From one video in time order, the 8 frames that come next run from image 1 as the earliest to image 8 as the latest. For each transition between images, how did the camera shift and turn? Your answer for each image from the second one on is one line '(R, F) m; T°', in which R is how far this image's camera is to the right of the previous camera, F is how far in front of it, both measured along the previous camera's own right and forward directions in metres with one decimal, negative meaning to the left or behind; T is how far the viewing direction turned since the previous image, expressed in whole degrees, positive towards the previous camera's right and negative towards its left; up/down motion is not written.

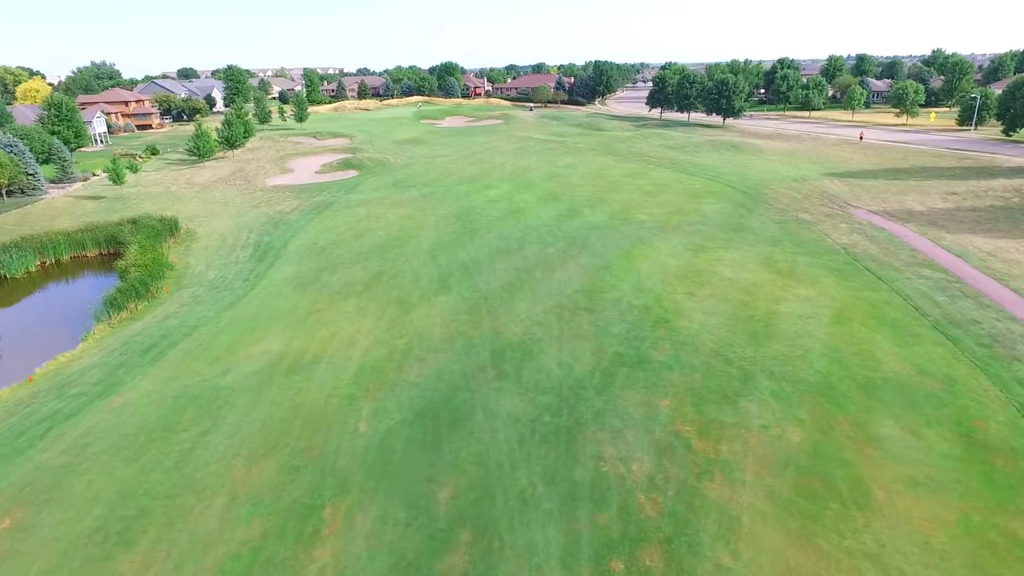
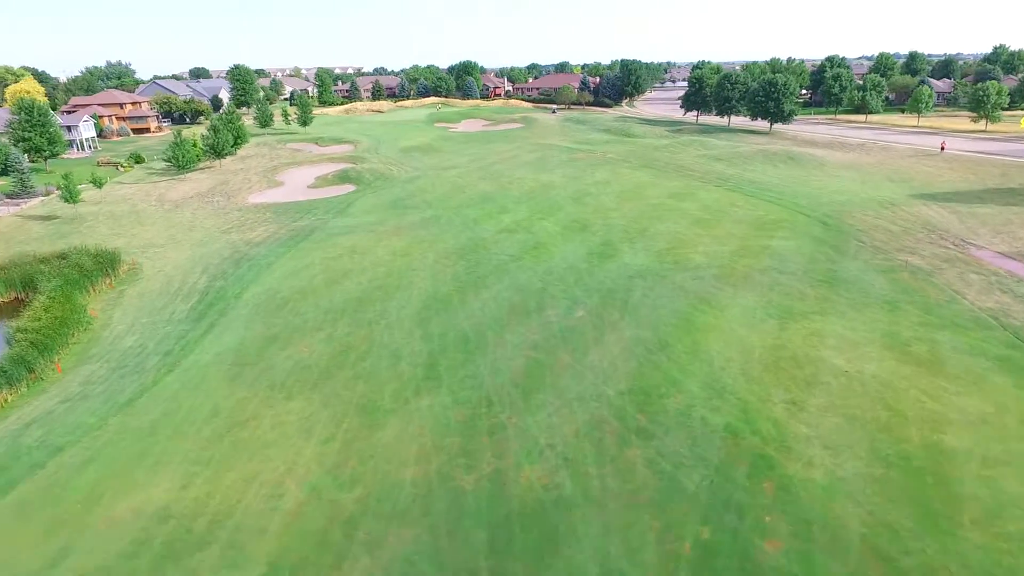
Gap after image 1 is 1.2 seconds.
(+0.1, +7.8) m; -2°
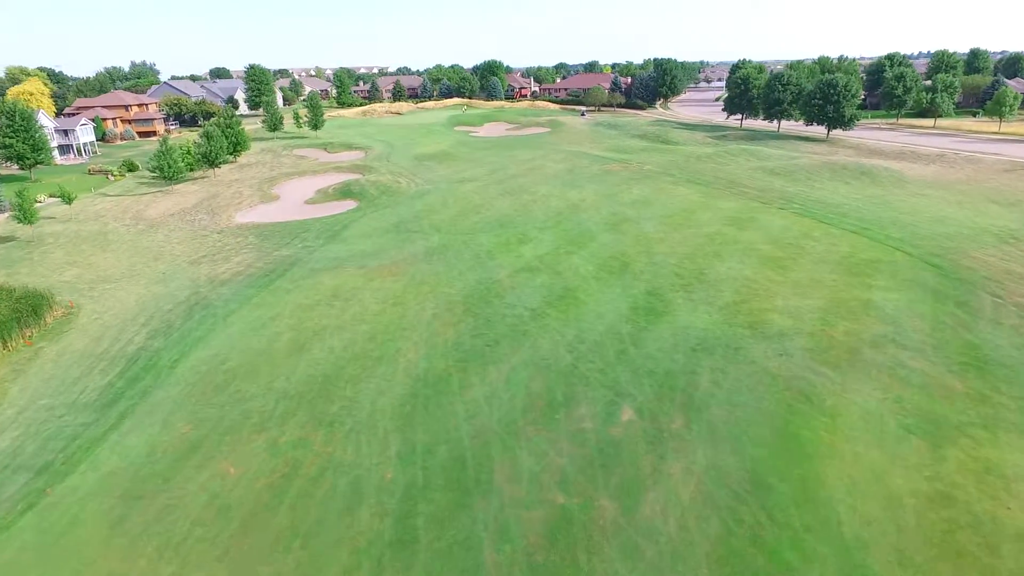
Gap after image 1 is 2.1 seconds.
(+0.1, +6.5) m; -2°
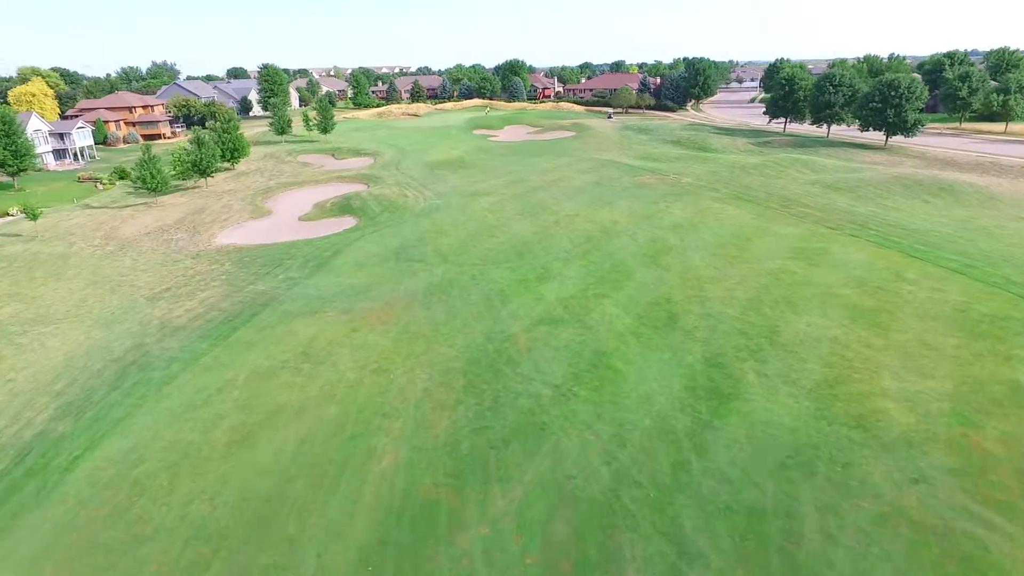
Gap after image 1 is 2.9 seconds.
(+0.1, +5.5) m; -2°
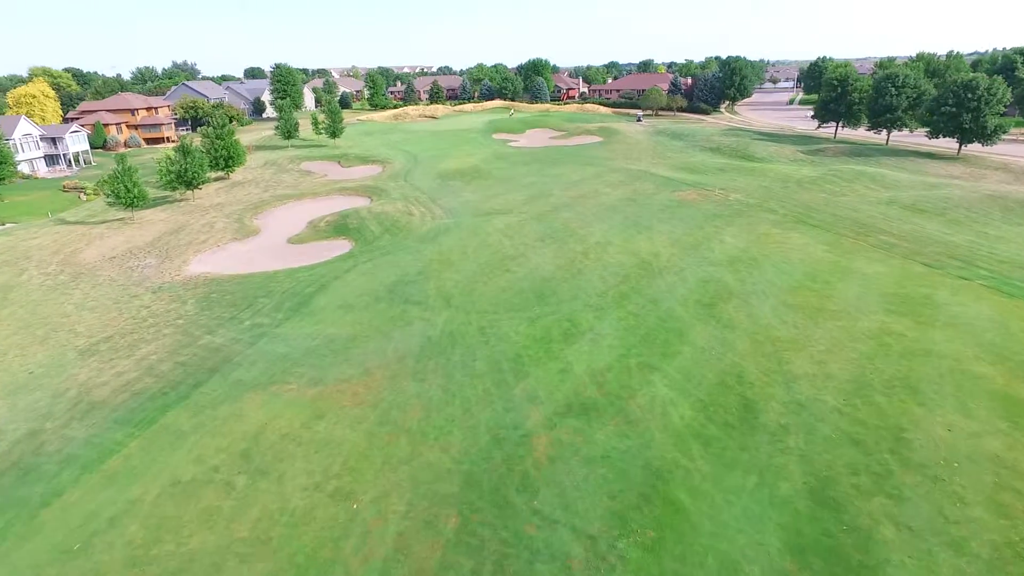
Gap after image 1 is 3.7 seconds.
(+0.1, +5.6) m; -2°
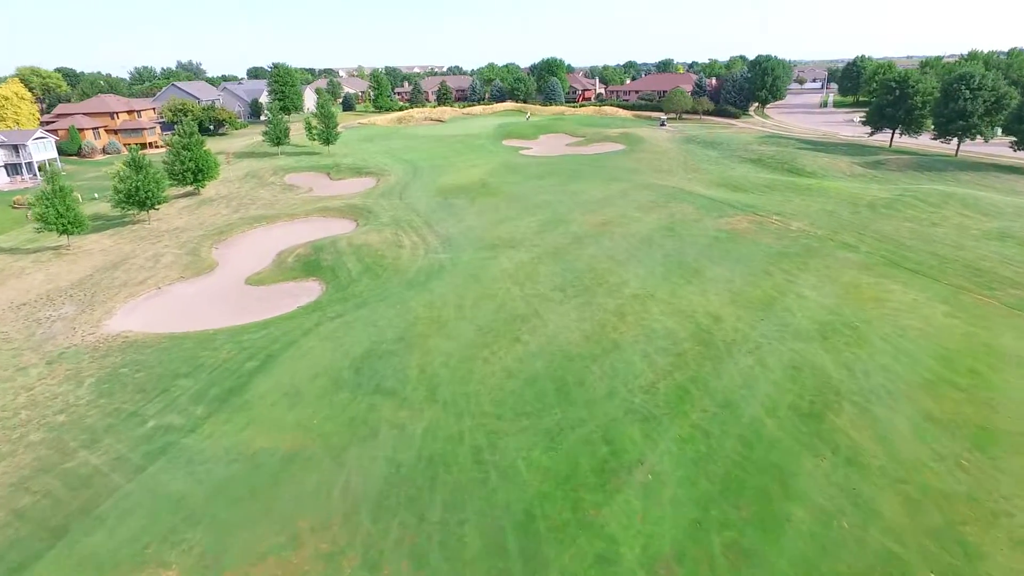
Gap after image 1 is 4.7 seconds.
(0.0, +6.9) m; -1°
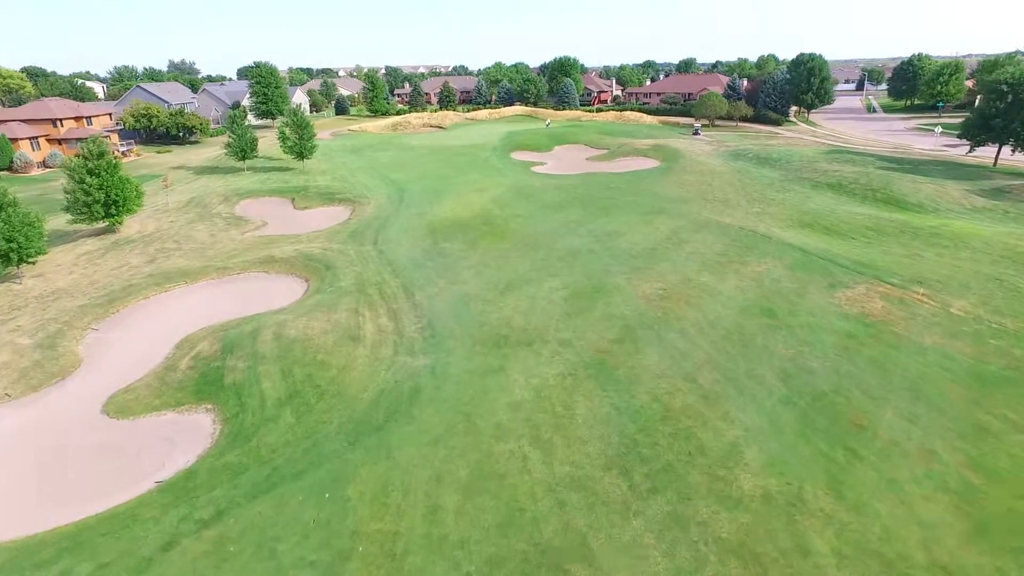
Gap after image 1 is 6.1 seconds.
(-0.3, +10.6) m; -1°
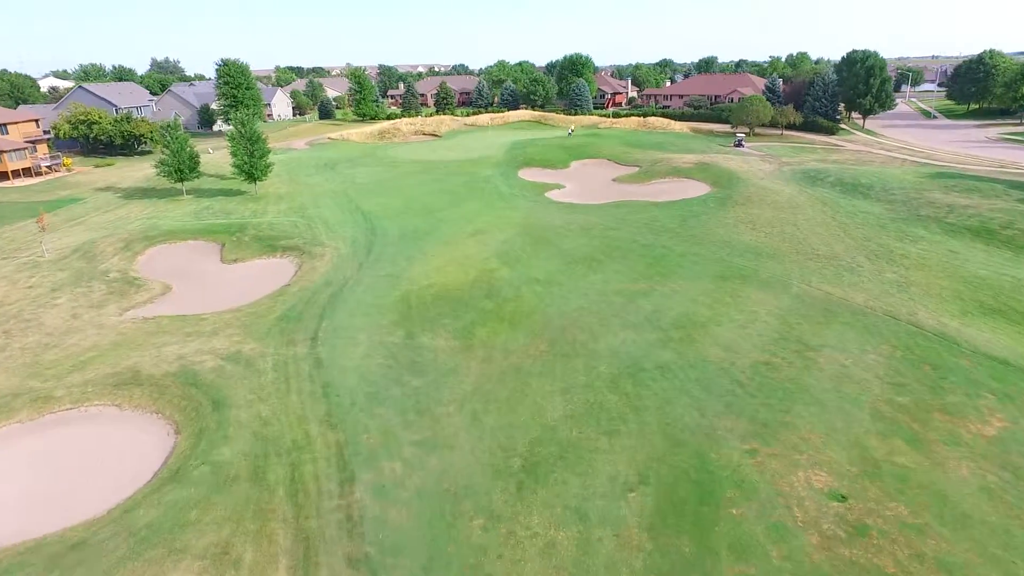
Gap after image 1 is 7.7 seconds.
(-0.5, +11.3) m; 0°
